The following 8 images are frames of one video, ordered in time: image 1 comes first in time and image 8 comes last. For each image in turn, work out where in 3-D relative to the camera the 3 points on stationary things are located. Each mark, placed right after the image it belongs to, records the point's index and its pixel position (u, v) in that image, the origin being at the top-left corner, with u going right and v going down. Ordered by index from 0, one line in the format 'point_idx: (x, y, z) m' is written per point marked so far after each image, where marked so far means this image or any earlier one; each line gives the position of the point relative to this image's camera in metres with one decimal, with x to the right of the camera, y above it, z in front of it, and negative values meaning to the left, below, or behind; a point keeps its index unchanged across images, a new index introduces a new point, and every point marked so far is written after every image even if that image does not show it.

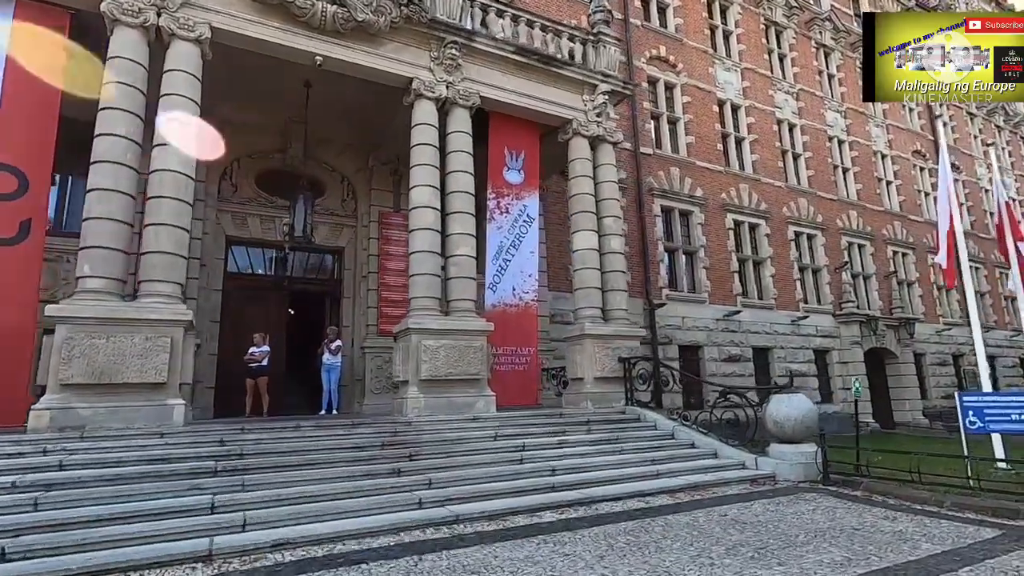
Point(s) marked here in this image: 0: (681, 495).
0: (+2.3, -2.9, +7.4) m
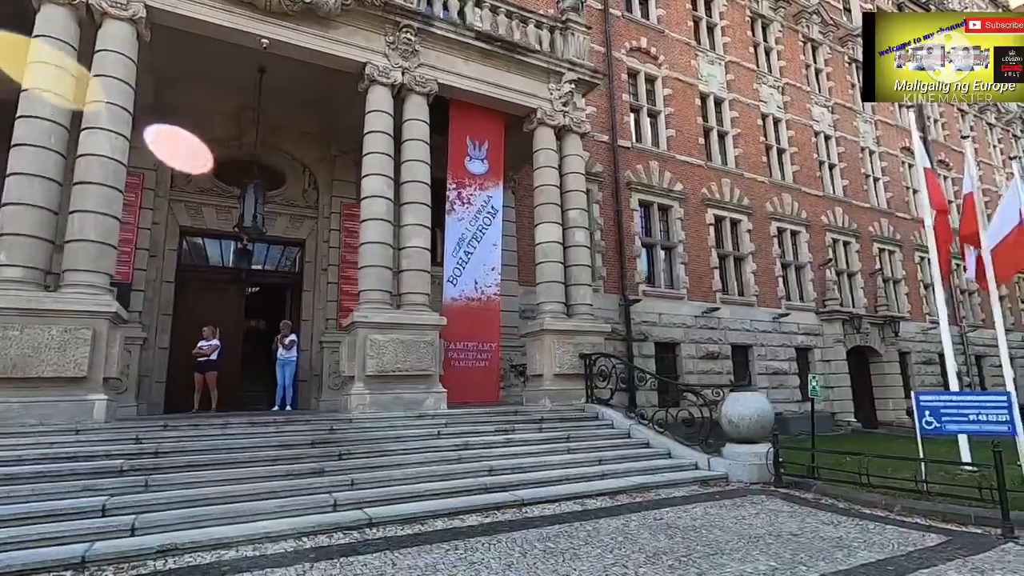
0: (+1.5, -2.8, +7.0) m
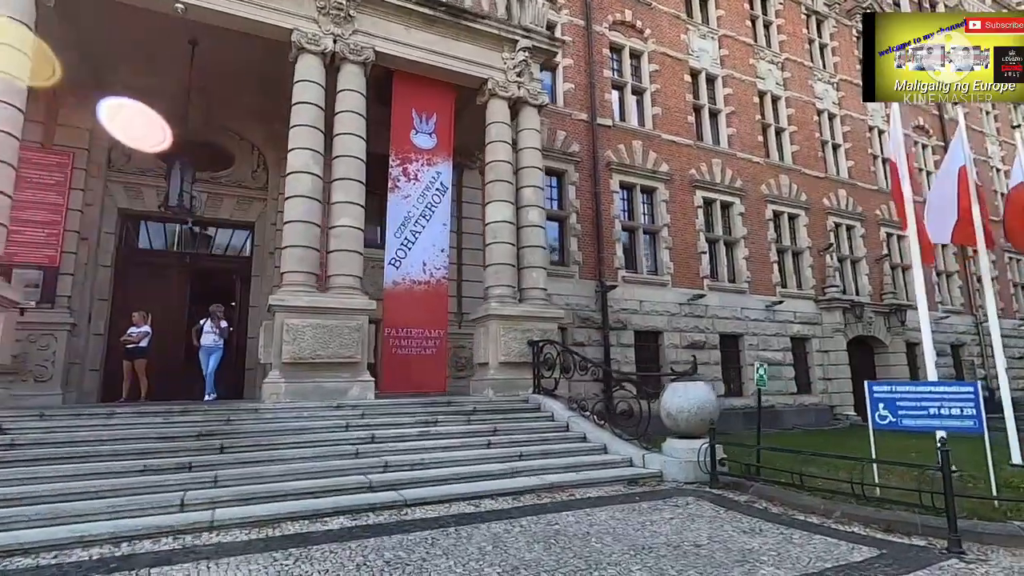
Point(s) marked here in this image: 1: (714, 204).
0: (+0.2, -2.5, +6.3) m
1: (+7.5, +3.1, +19.6) m
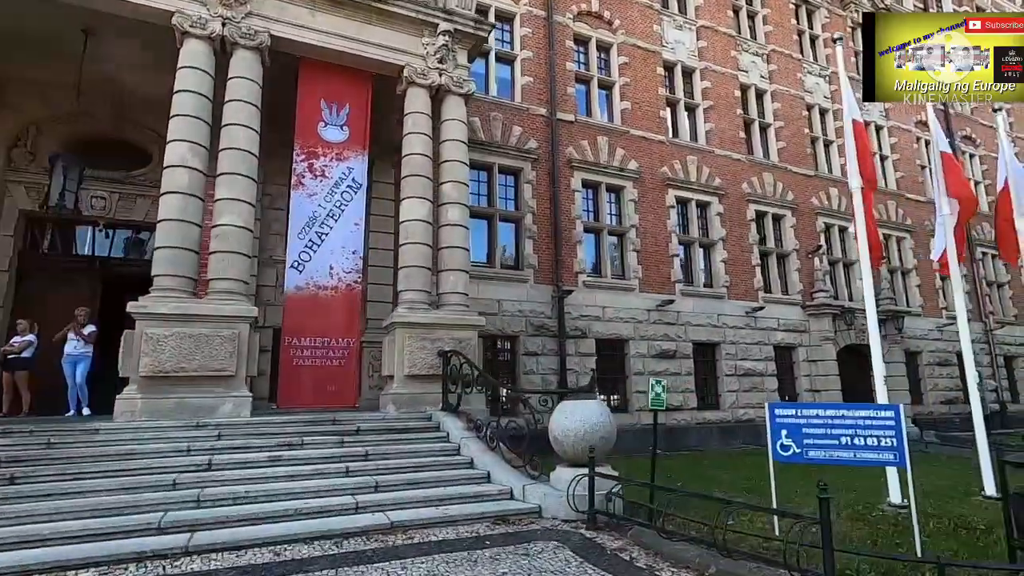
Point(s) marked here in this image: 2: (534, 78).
0: (-1.5, -2.5, +5.3) m
1: (+6.1, +2.9, +18.4) m
2: (+0.7, +6.5, +16.6) m
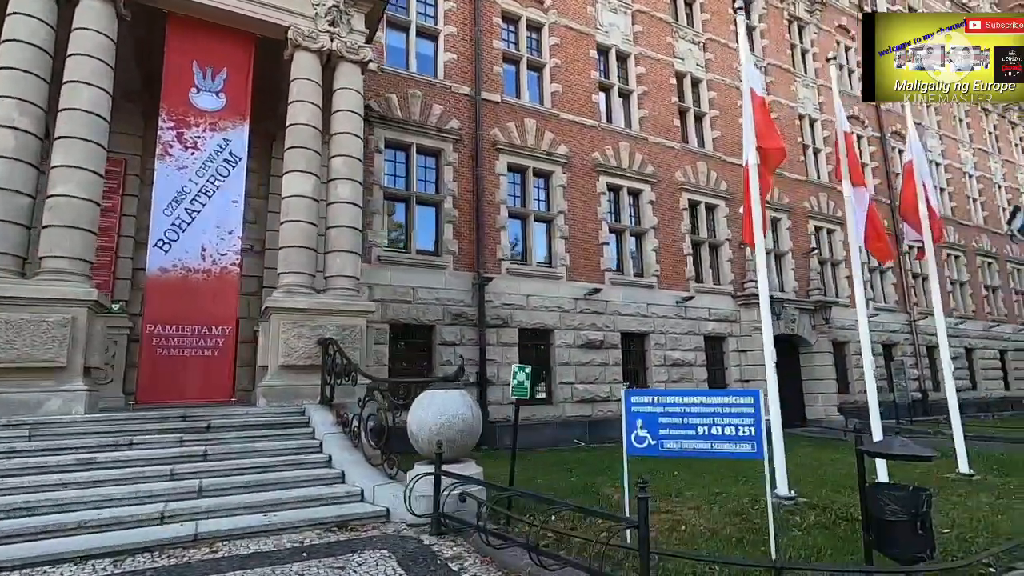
0: (-3.1, -2.3, +4.5) m
1: (+3.7, +3.3, +18.1) m
2: (-1.6, +6.9, +15.8) m
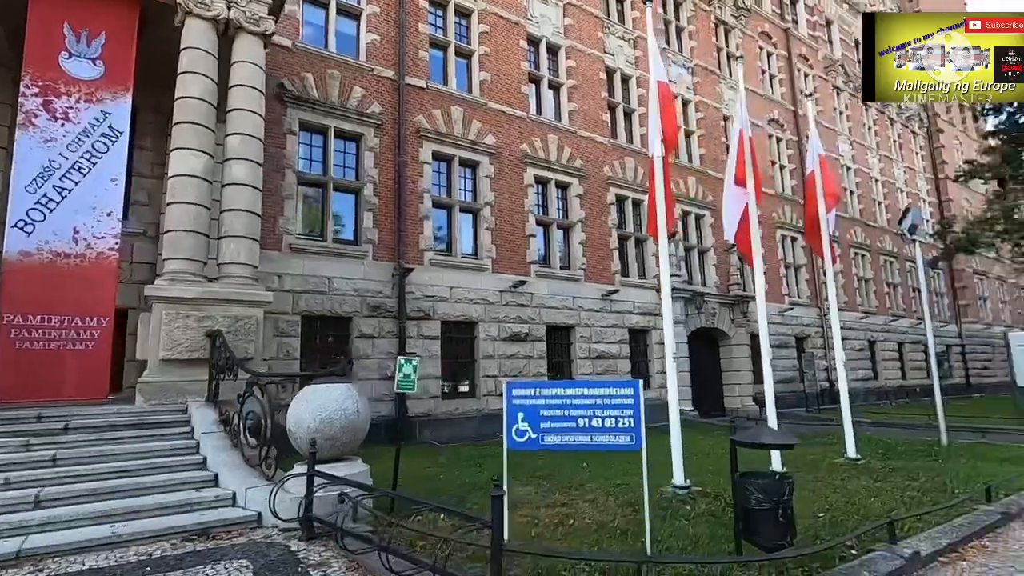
0: (-4.1, -2.1, +3.9) m
1: (+1.3, +3.5, +18.1) m
2: (-3.7, +7.2, +15.2) m
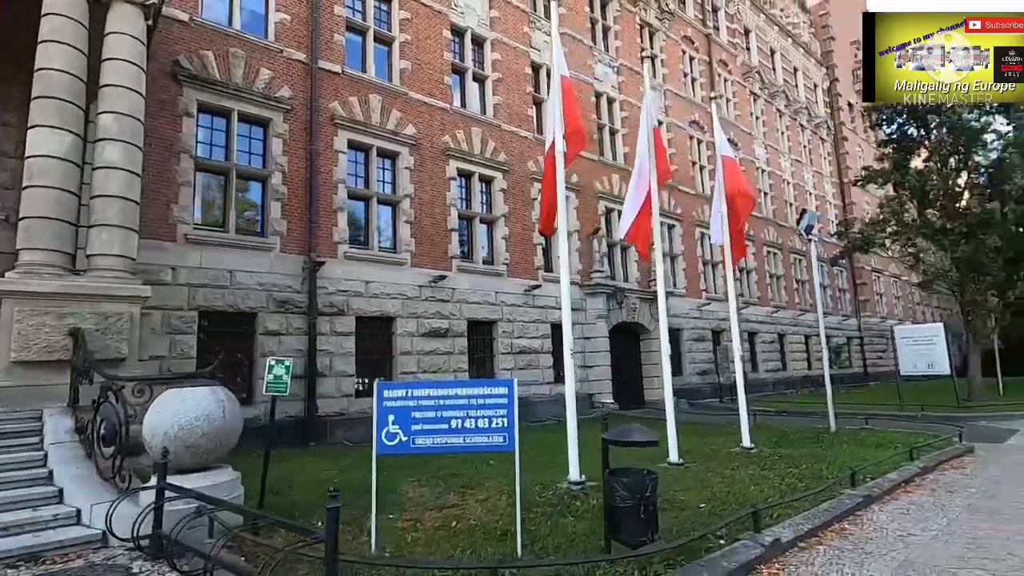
0: (-5.1, -2.1, +3.2) m
1: (-1.3, +3.7, +17.8) m
2: (-5.9, +7.3, +14.4) m
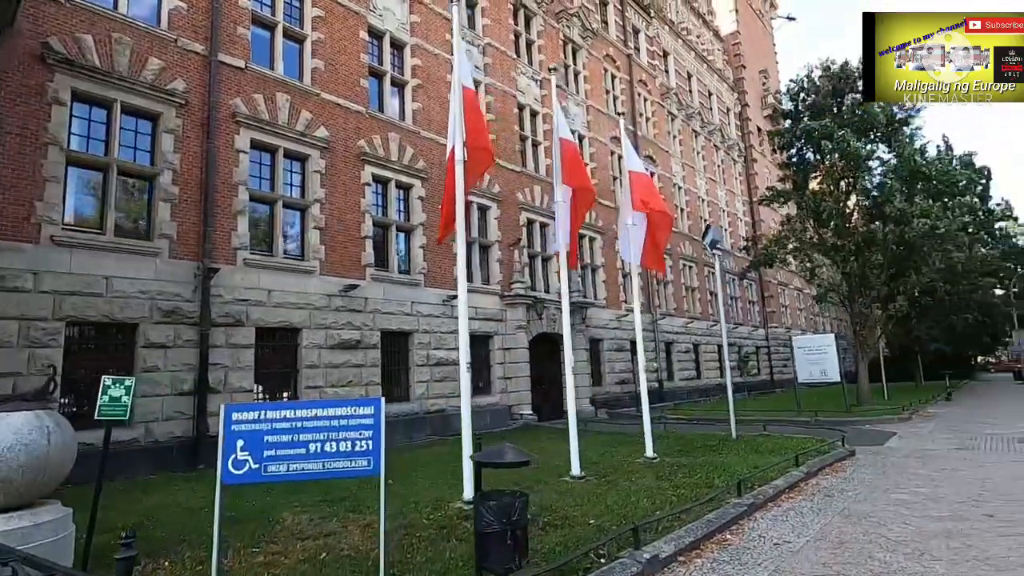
0: (-5.9, -2.1, +2.2) m
1: (-4.0, +3.4, +17.3) m
2: (-8.1, +7.1, +13.4) m
